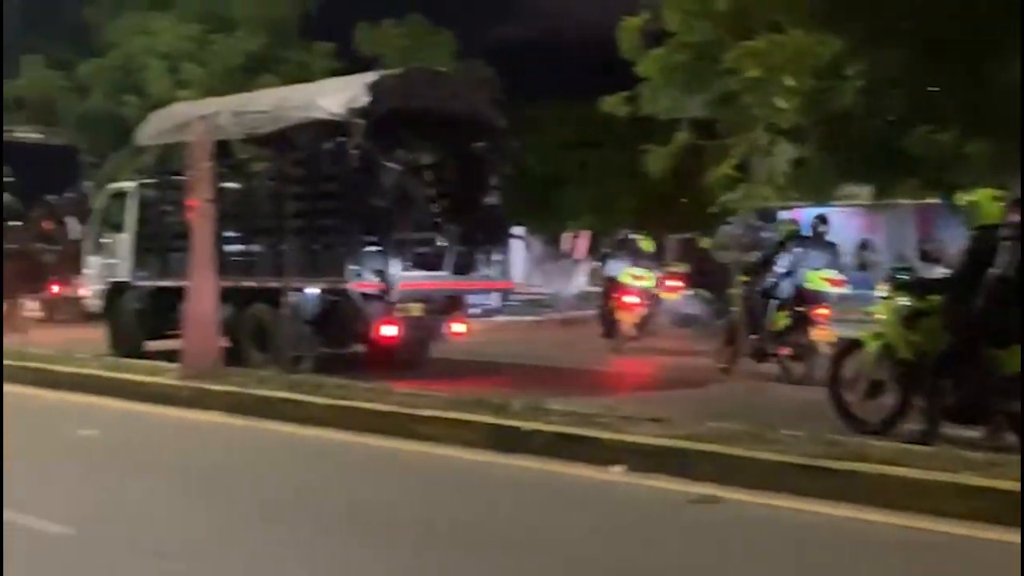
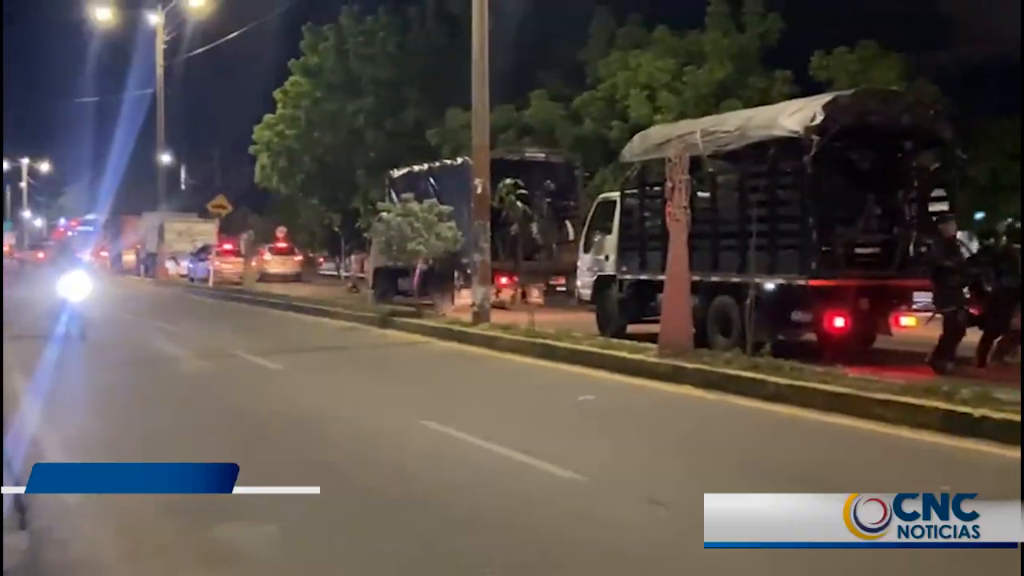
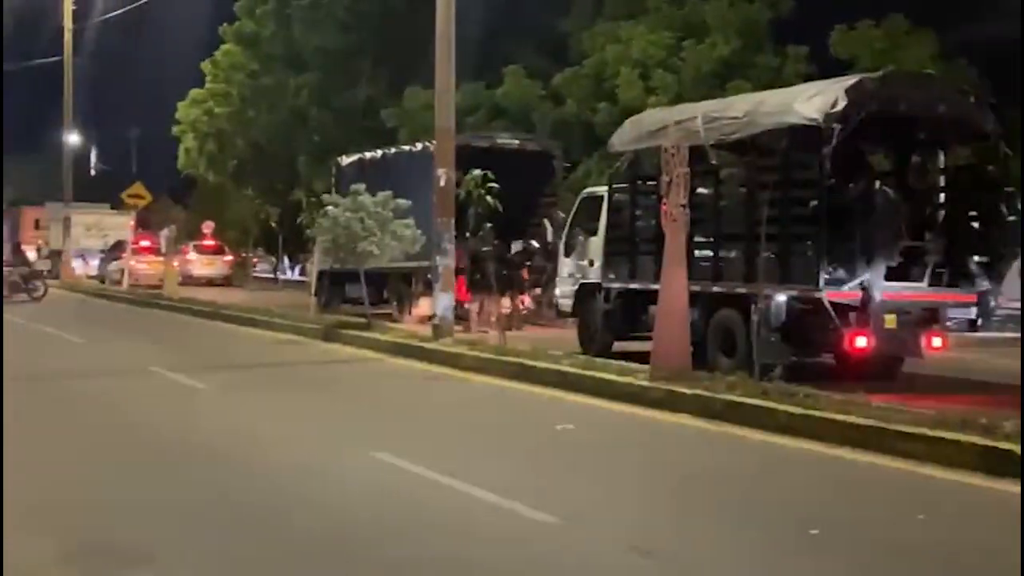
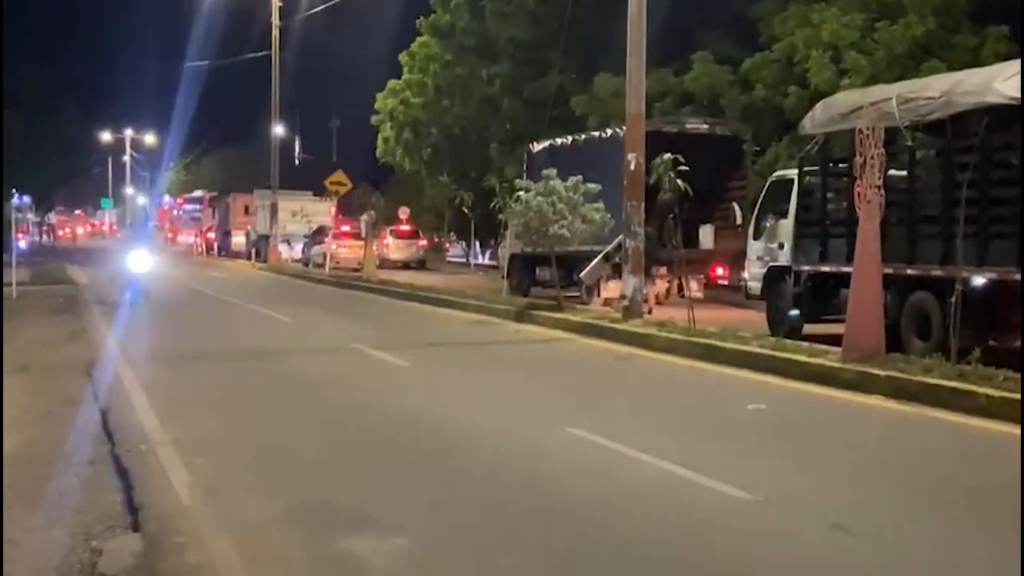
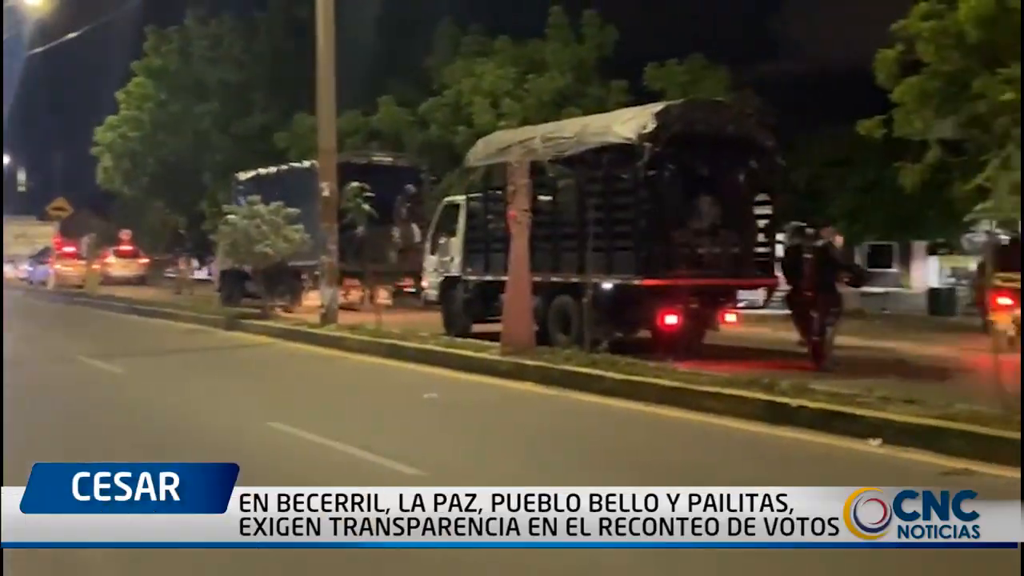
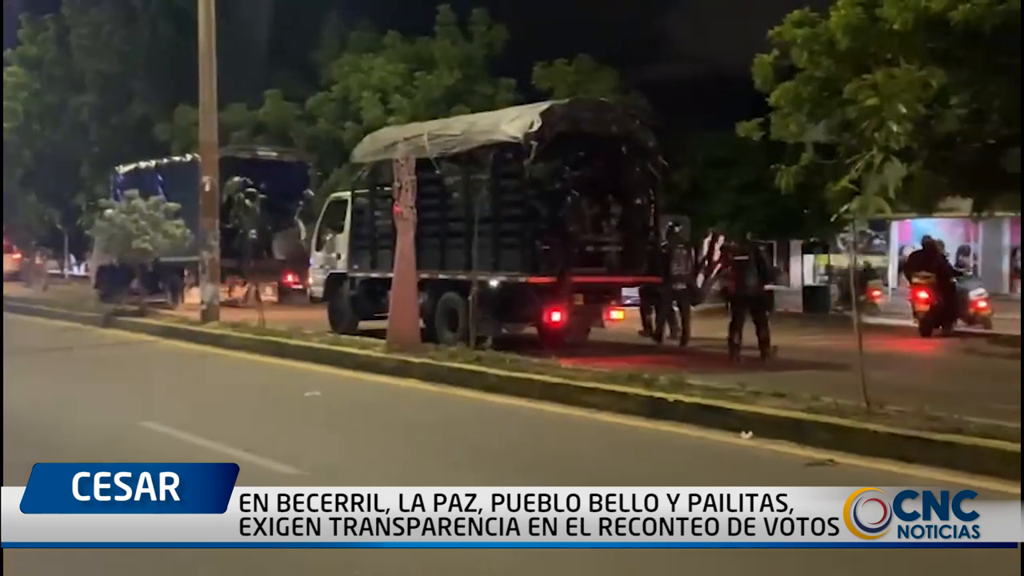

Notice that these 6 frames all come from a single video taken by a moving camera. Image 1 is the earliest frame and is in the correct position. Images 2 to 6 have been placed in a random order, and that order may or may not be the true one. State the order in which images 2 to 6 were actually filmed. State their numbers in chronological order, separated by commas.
3, 4, 2, 5, 6
